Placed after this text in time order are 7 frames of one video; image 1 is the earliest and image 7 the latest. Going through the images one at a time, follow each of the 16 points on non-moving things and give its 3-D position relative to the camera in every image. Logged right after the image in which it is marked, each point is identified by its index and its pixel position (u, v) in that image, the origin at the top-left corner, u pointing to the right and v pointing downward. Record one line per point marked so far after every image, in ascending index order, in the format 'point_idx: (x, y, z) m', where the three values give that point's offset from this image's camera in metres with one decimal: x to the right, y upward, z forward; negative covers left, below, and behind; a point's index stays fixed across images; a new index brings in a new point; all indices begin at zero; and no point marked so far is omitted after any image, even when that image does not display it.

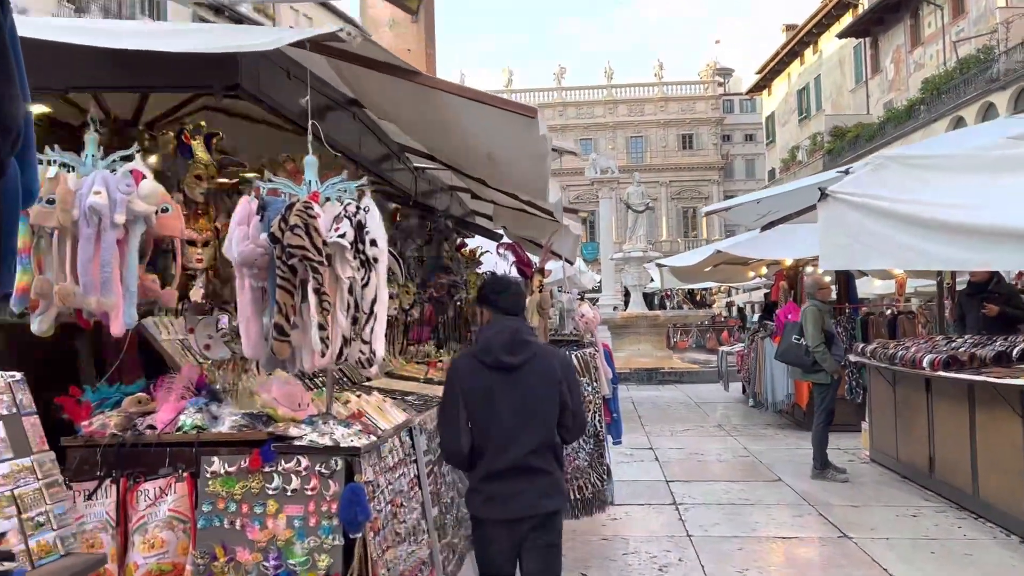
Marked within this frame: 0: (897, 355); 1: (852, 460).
0: (+2.7, -0.5, +5.8) m
1: (+2.8, -1.4, +6.9) m
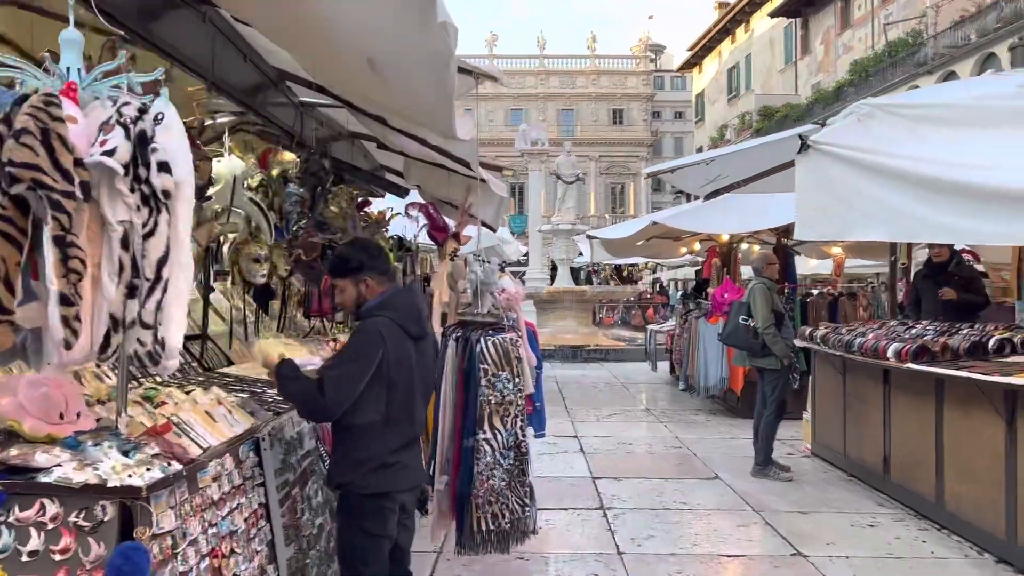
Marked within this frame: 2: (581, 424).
0: (+2.1, -0.3, +5.2) m
1: (+2.1, -1.3, +6.3) m
2: (+0.6, -1.3, +7.8) m
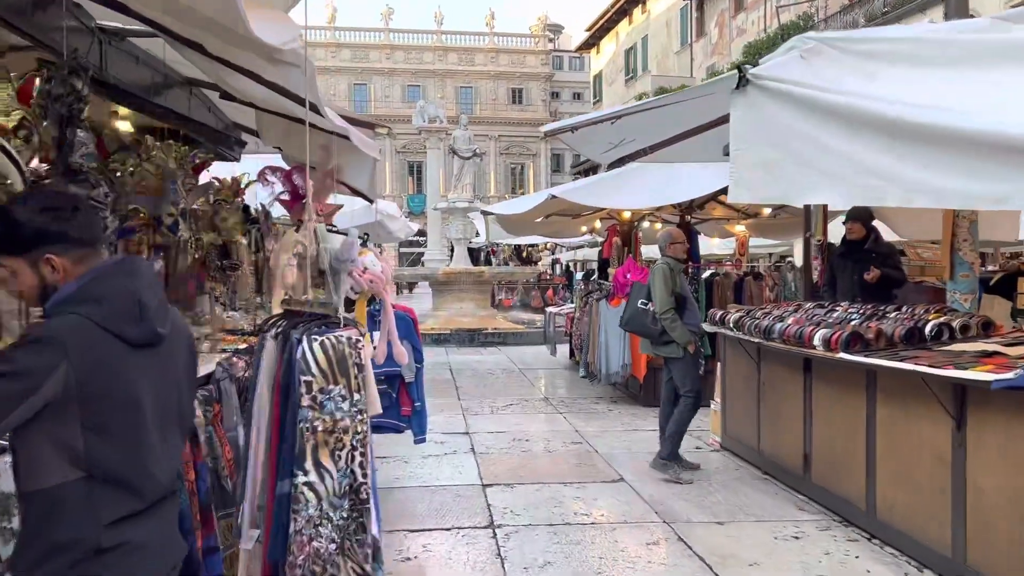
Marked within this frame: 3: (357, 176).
0: (+1.4, -0.2, +4.7) m
1: (+1.3, -1.1, +5.8) m
2: (-0.3, -1.1, +7.1) m
3: (-0.9, +0.7, +4.9) m
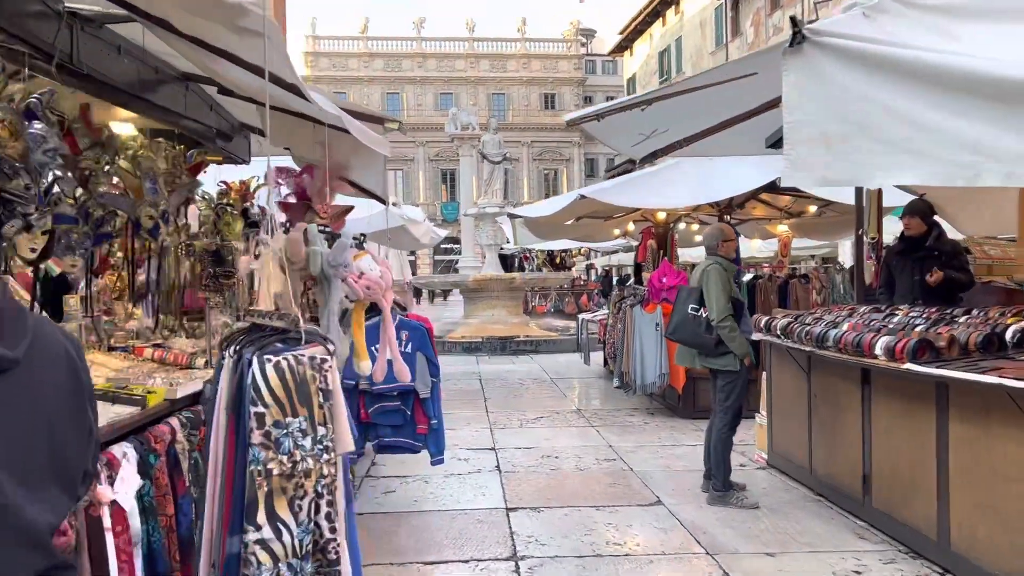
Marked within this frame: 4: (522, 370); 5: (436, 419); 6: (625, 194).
0: (+1.6, -0.2, +4.2) m
1: (+1.5, -1.1, +5.3) m
2: (-0.1, -1.2, +6.7) m
3: (-0.8, +0.6, +4.5) m
4: (+0.1, -1.1, +10.7) m
5: (-0.4, -0.6, +4.0) m
6: (+0.9, +0.8, +6.8) m
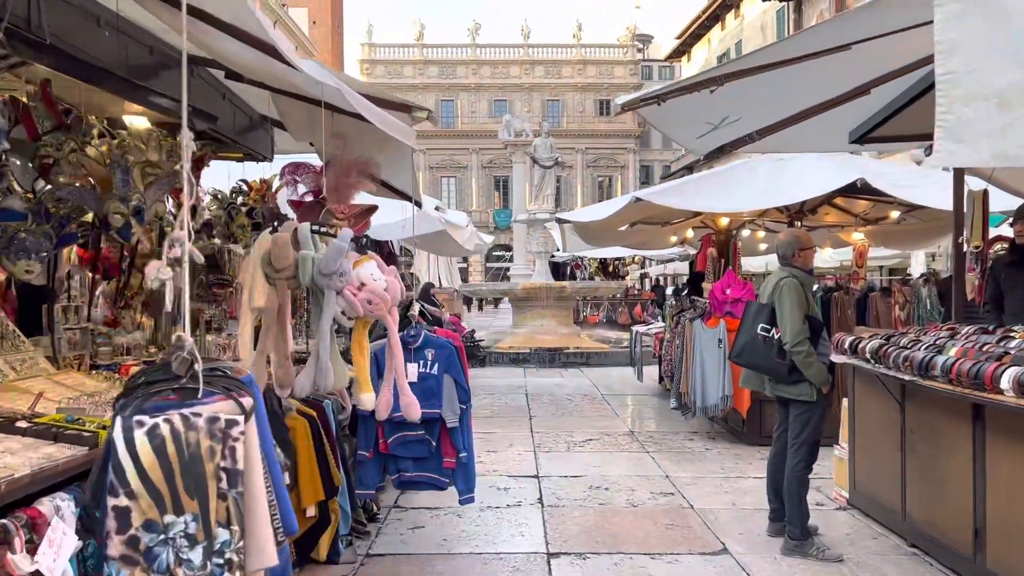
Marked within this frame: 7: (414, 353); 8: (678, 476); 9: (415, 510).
0: (+1.7, -0.3, +3.6) m
1: (+1.7, -1.2, +4.7) m
2: (+0.2, -1.2, +6.1) m
3: (-0.6, +0.6, +4.0) m
4: (+0.7, -1.2, +10.1) m
5: (-0.2, -0.7, +3.5) m
6: (+1.3, +0.7, +6.2) m
7: (-0.4, -0.3, +3.4) m
8: (+1.1, -1.2, +5.4) m
9: (-0.5, -1.2, +4.6) m
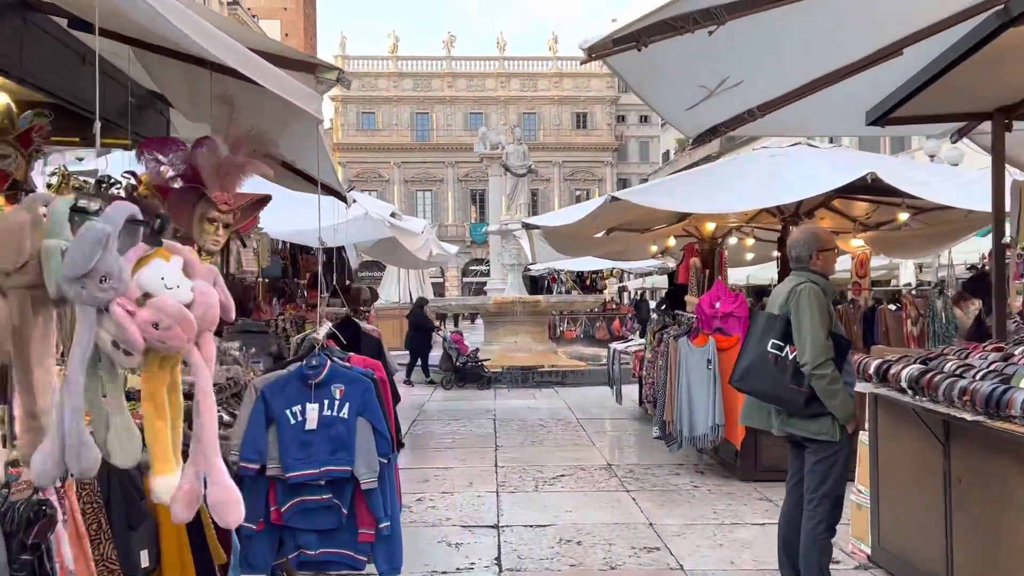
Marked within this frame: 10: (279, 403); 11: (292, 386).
0: (+1.5, -0.3, +2.7) m
1: (+1.5, -1.3, +3.9) m
2: (0.0, -1.3, +5.3) m
3: (-0.8, +0.5, +3.2) m
4: (+0.4, -1.3, +9.3) m
5: (-0.4, -0.7, +2.6) m
6: (+1.0, +0.6, +5.4) m
7: (-0.6, -0.3, +2.6) m
8: (+0.8, -1.3, +4.6) m
9: (-0.8, -1.3, +3.7) m
10: (-0.7, -0.4, +2.5) m
11: (-0.7, -0.3, +2.6) m
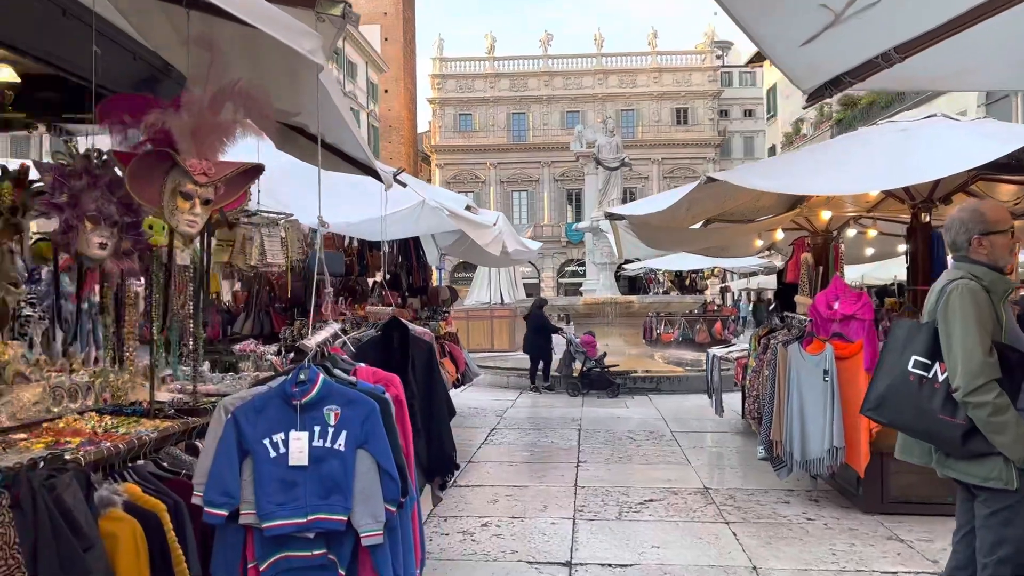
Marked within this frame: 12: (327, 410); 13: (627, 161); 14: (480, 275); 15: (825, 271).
0: (+1.7, -0.3, +1.9) m
1: (+1.8, -1.3, +3.0) m
2: (+0.4, -1.3, +4.6) m
3: (-0.6, +0.5, +2.6) m
4: (+1.3, -1.3, +8.5) m
5: (-0.3, -0.7, +2.0) m
6: (+1.5, +0.6, +4.6) m
7: (-0.5, -0.3, +2.0) m
8: (+1.2, -1.3, +3.8) m
9: (-0.5, -1.3, +3.1) m
10: (-0.6, -0.3, +2.0) m
11: (-0.6, -0.3, +2.0) m
12: (-0.4, -0.3, +2.0) m
13: (+2.0, +2.3, +14.8) m
14: (-0.7, +0.3, +18.9) m
15: (+2.5, +0.1, +6.5) m
